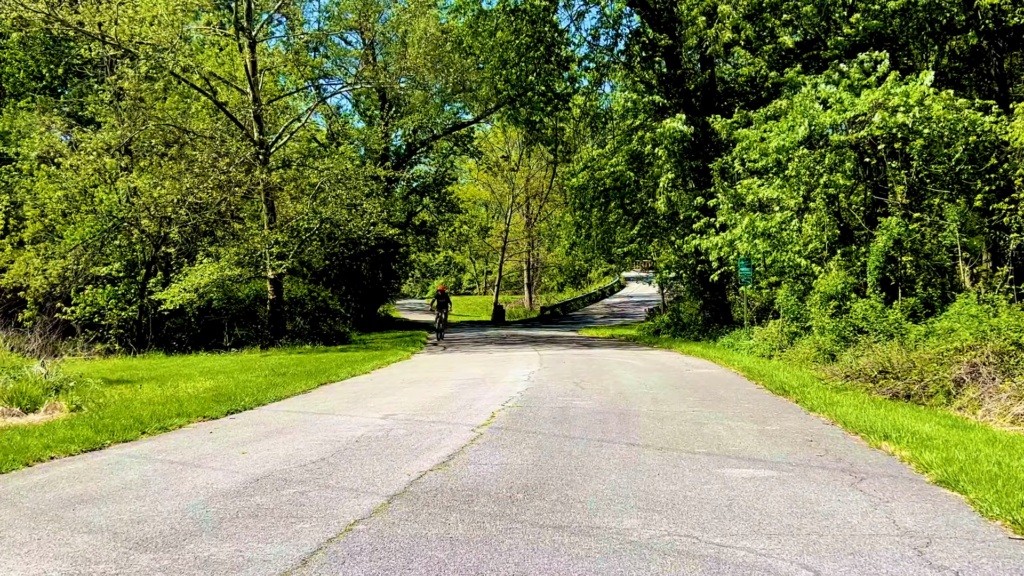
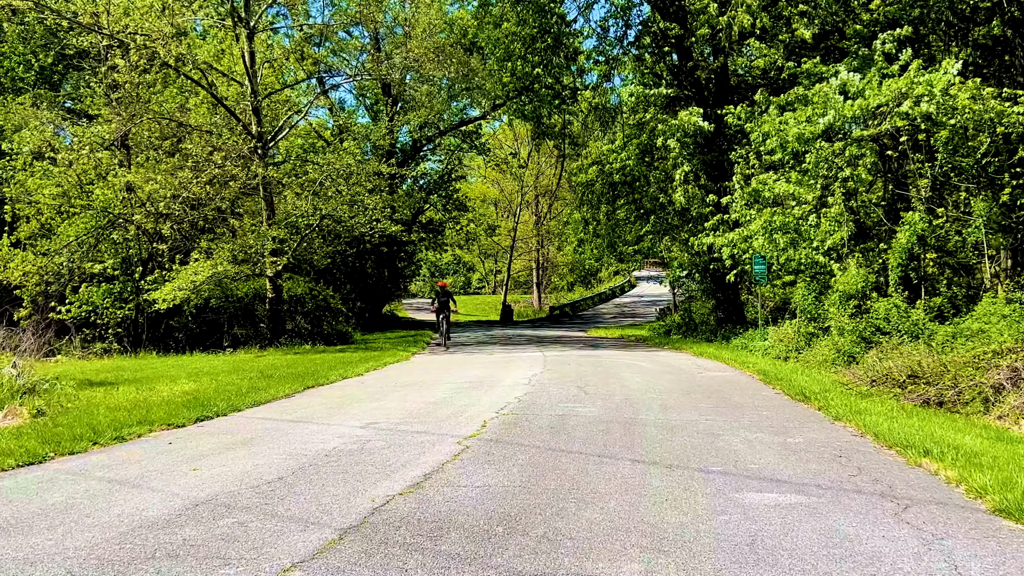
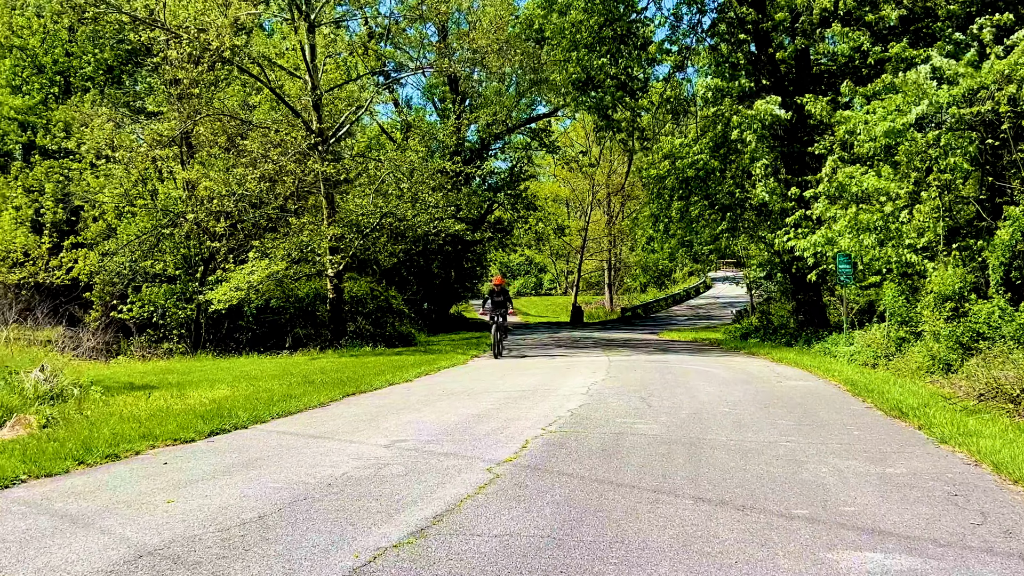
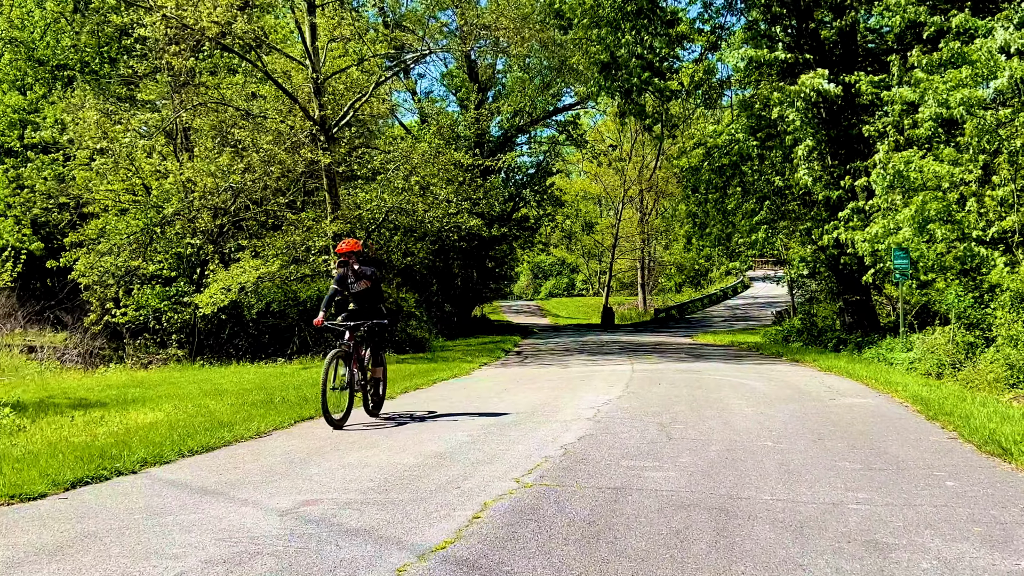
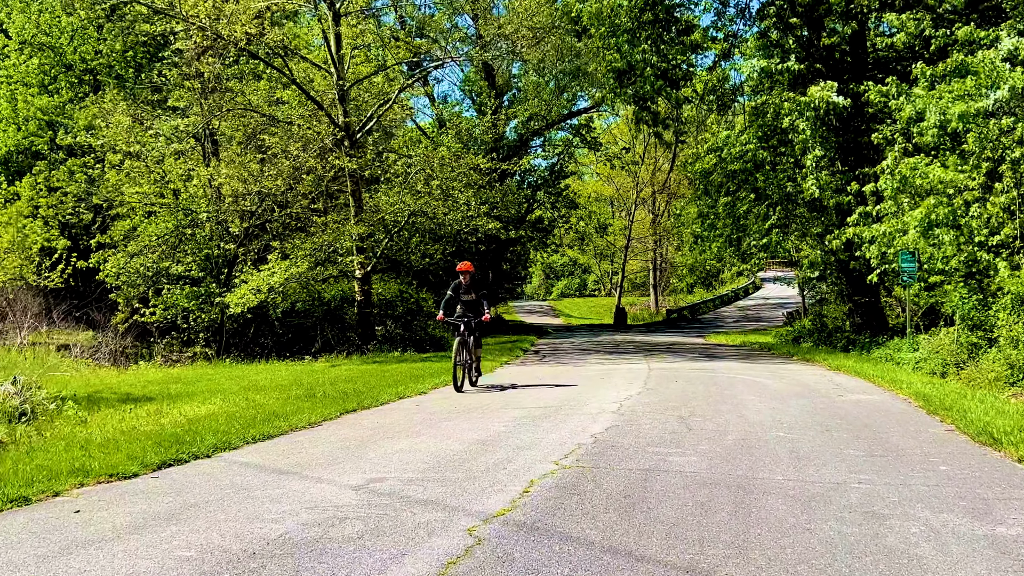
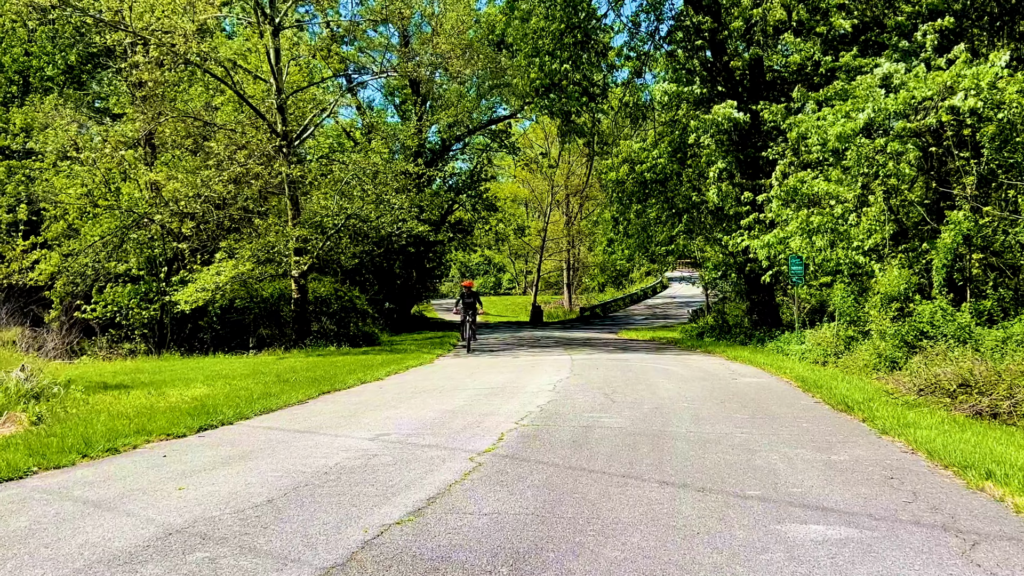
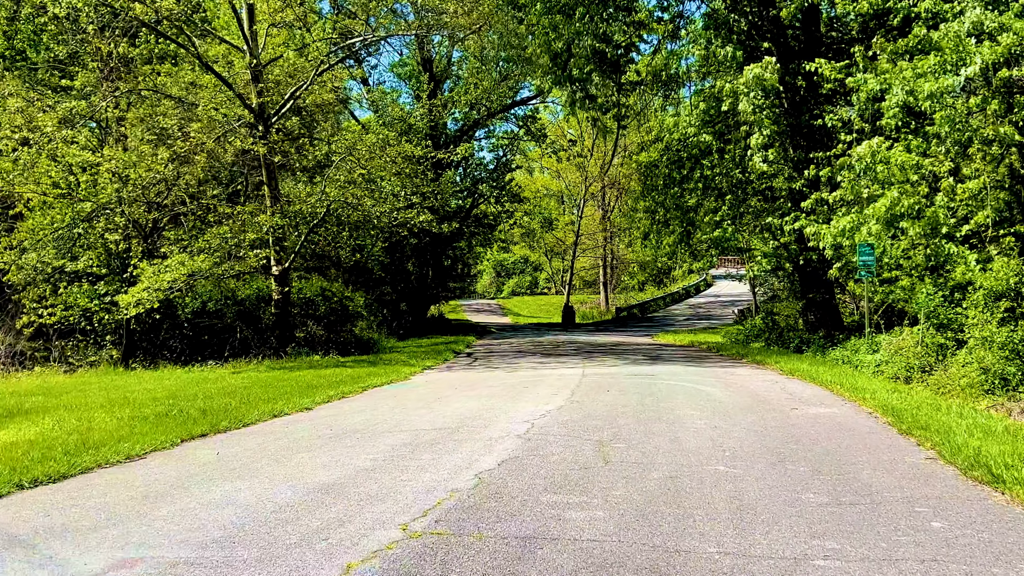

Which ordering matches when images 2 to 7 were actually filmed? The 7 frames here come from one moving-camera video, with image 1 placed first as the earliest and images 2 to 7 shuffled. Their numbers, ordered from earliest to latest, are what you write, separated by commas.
2, 6, 3, 5, 4, 7
